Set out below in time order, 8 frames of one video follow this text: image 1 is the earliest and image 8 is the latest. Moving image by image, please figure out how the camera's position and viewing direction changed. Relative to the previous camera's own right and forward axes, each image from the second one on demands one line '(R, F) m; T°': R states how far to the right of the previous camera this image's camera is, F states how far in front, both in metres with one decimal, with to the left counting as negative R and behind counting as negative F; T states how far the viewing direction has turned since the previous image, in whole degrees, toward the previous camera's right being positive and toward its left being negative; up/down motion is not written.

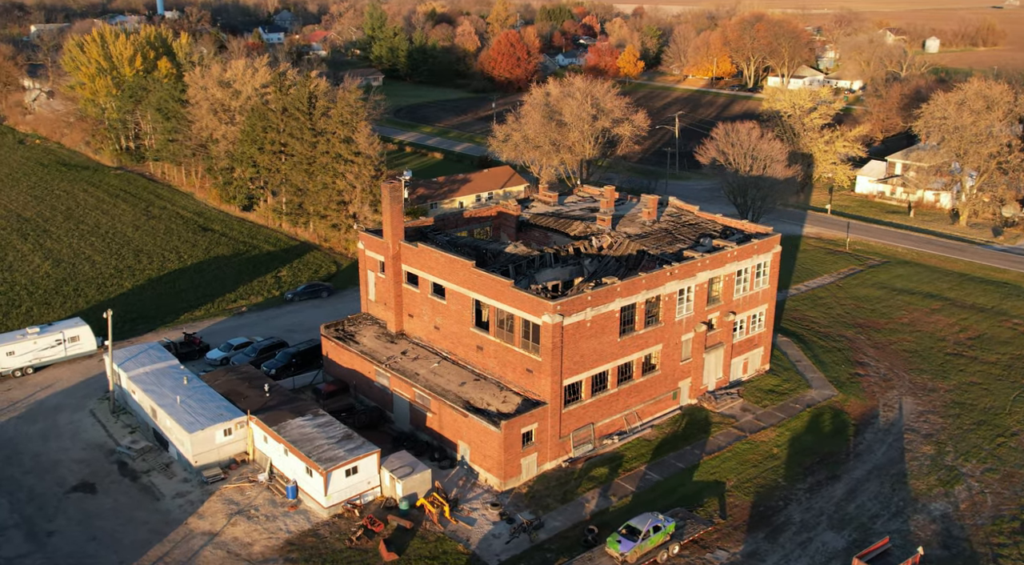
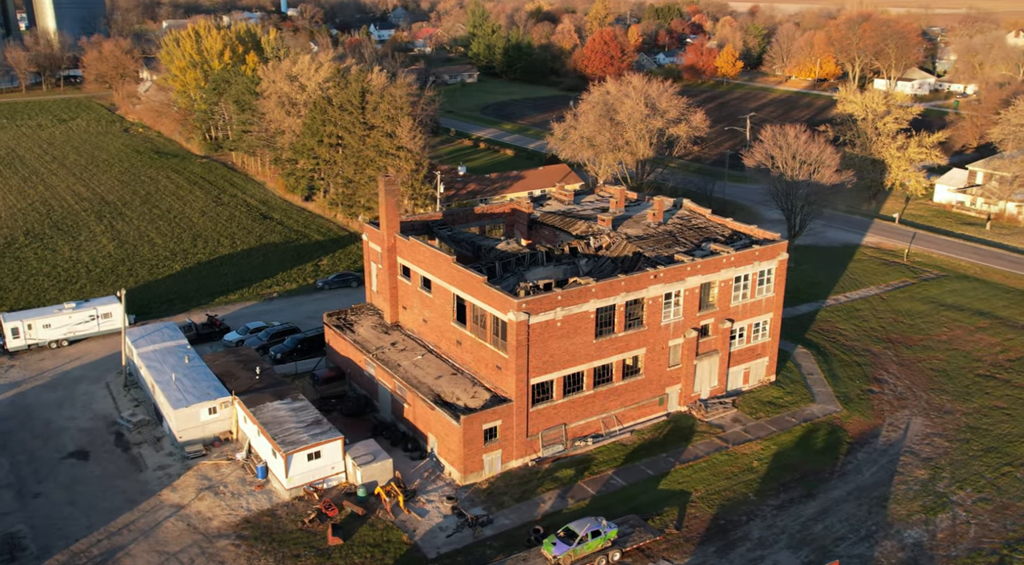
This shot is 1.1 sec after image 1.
(+6.0, +0.3) m; -7°
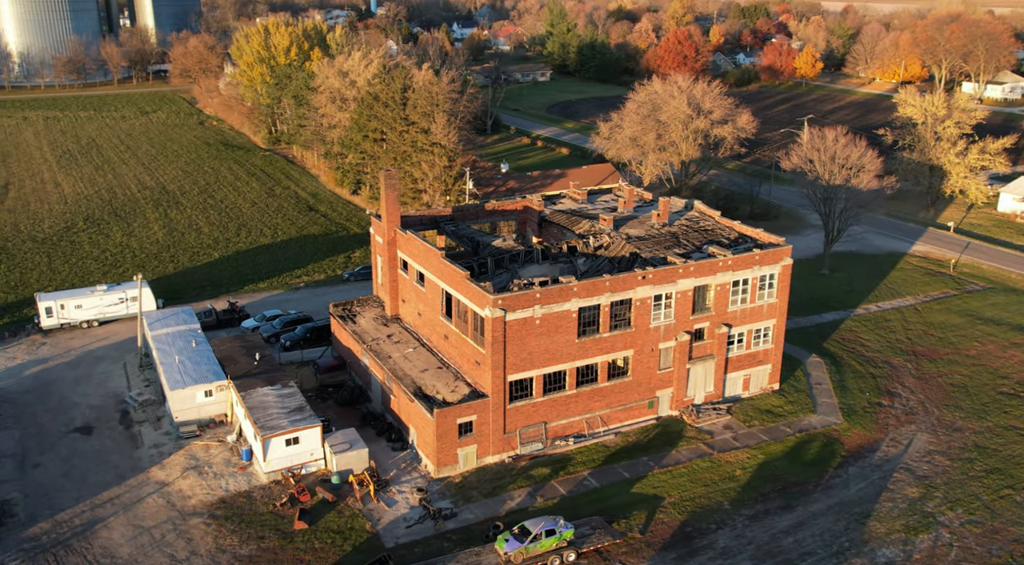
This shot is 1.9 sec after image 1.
(+4.5, +0.2) m; -5°
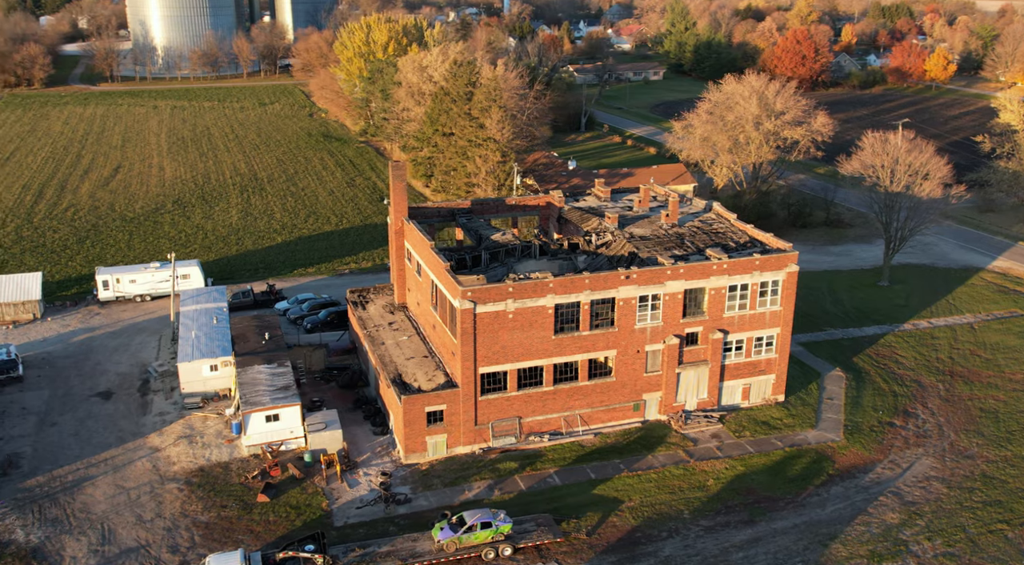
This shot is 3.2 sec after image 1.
(+6.7, +0.4) m; -8°
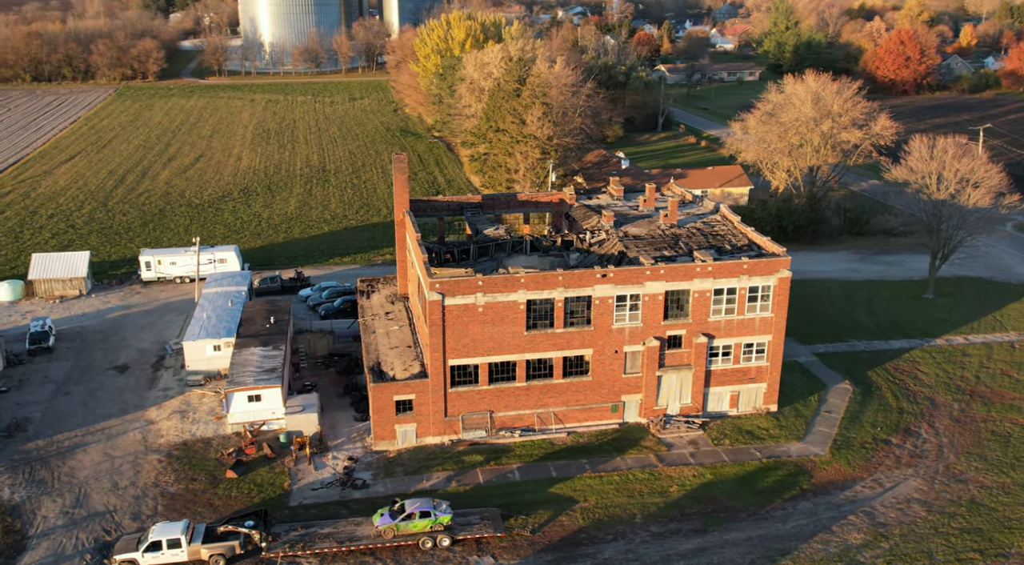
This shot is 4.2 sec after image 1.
(+5.9, +0.3) m; -7°
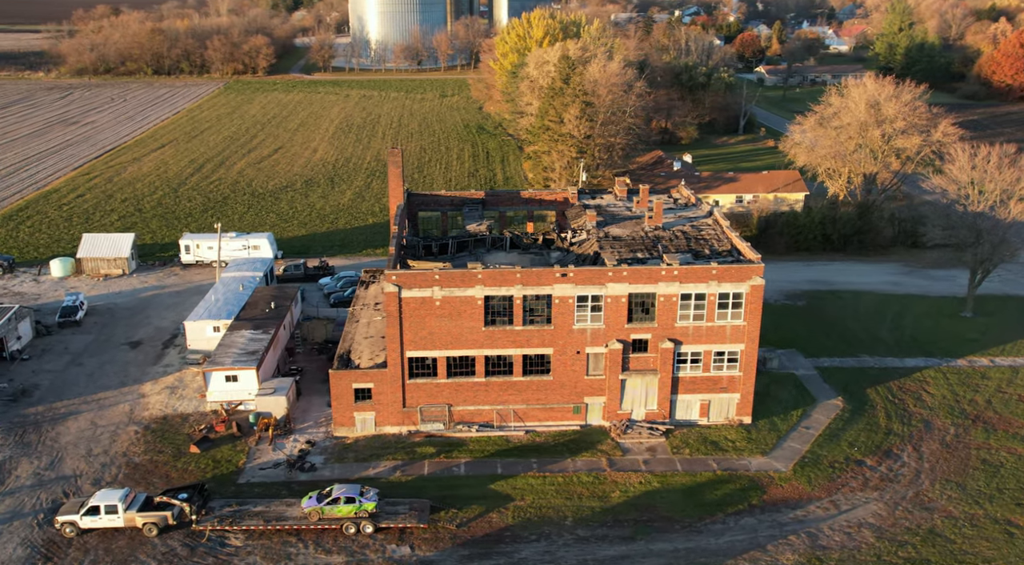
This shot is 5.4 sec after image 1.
(+6.9, +0.4) m; -7°
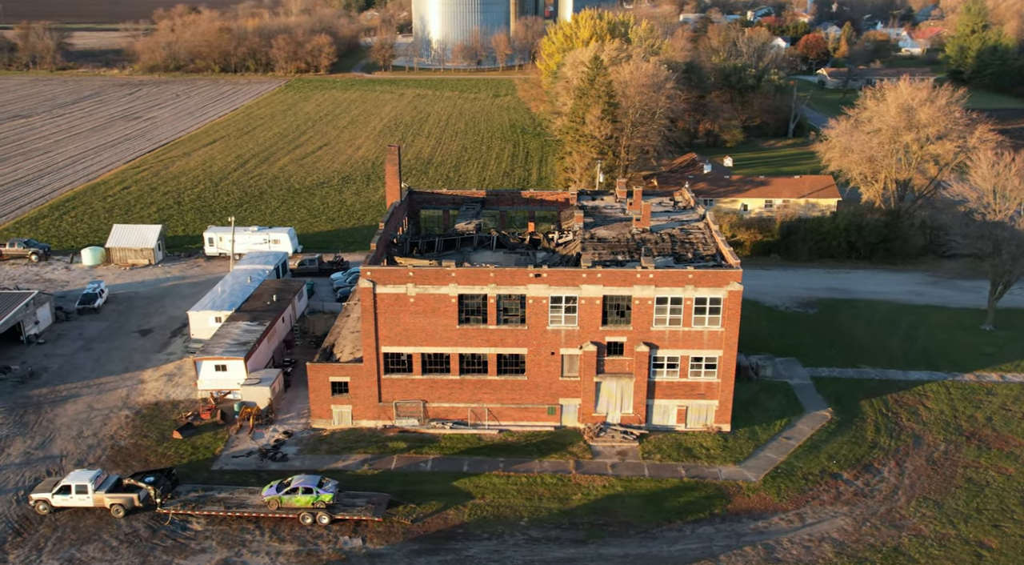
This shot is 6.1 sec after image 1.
(+4.2, +0.1) m; -4°
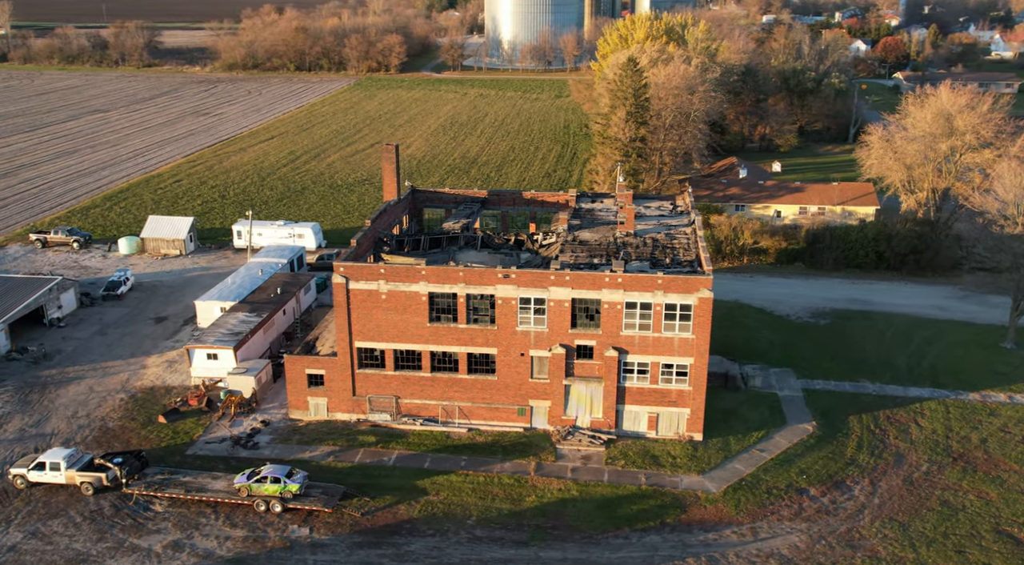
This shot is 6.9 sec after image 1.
(+4.9, +0.1) m; -5°
